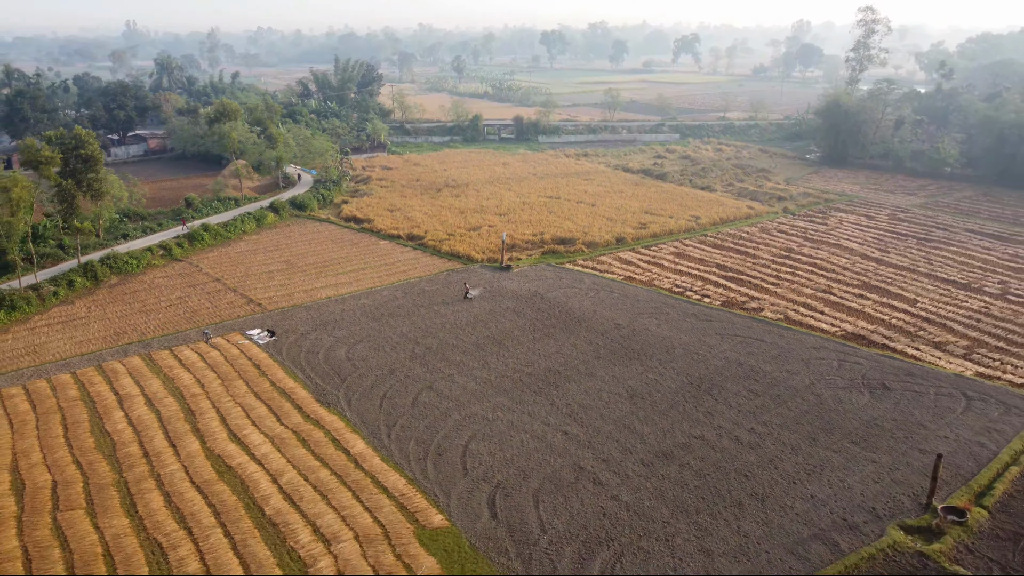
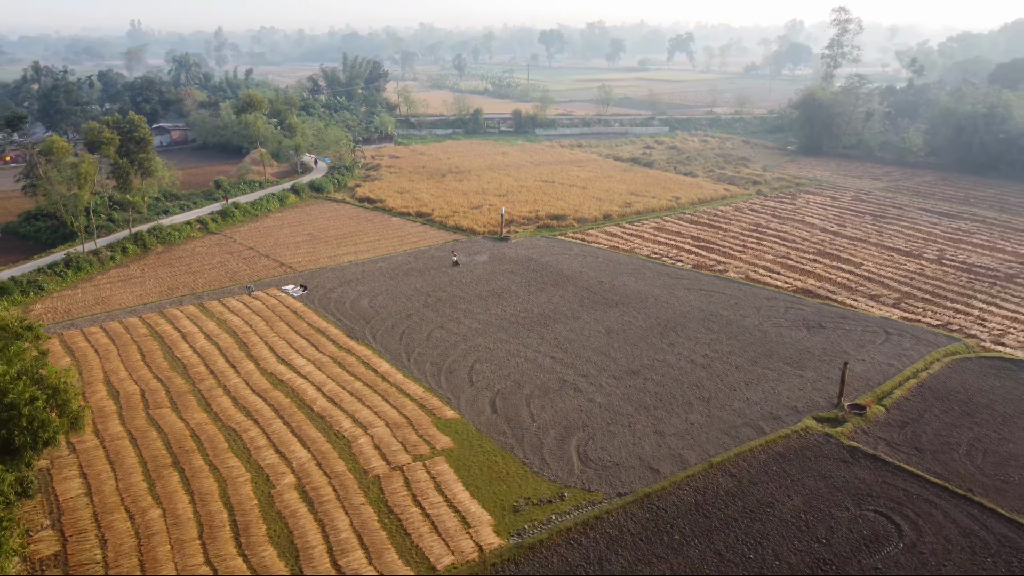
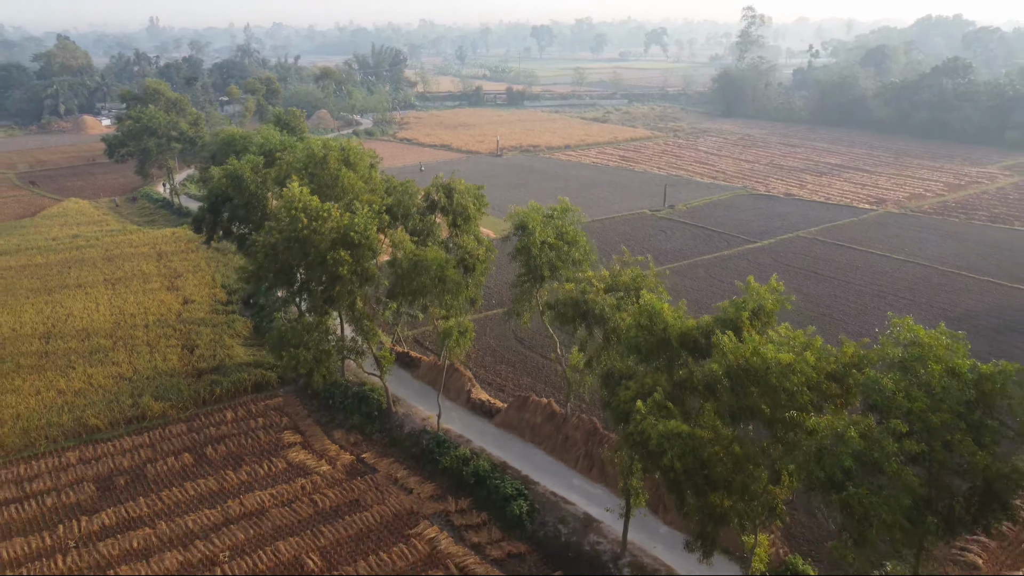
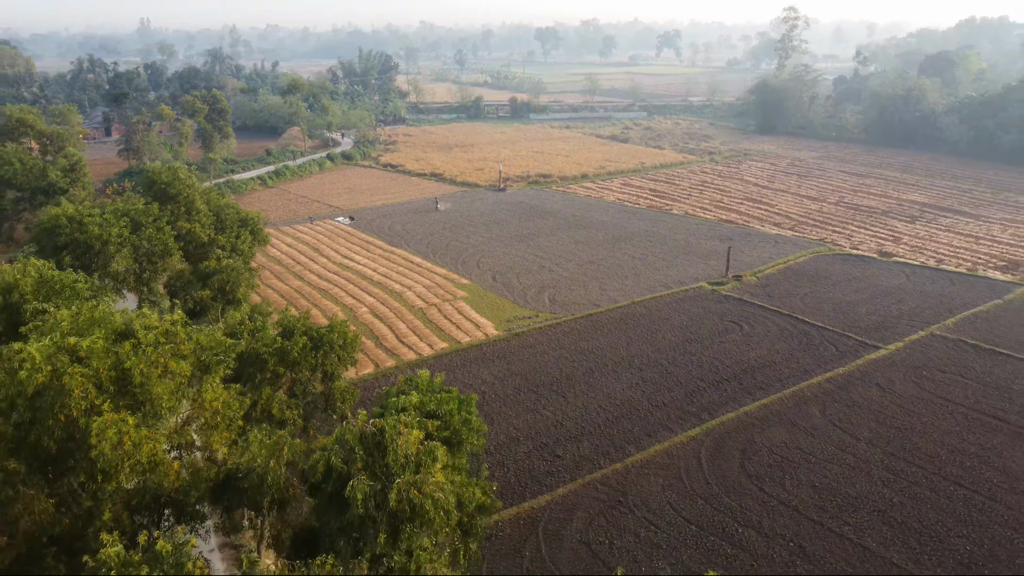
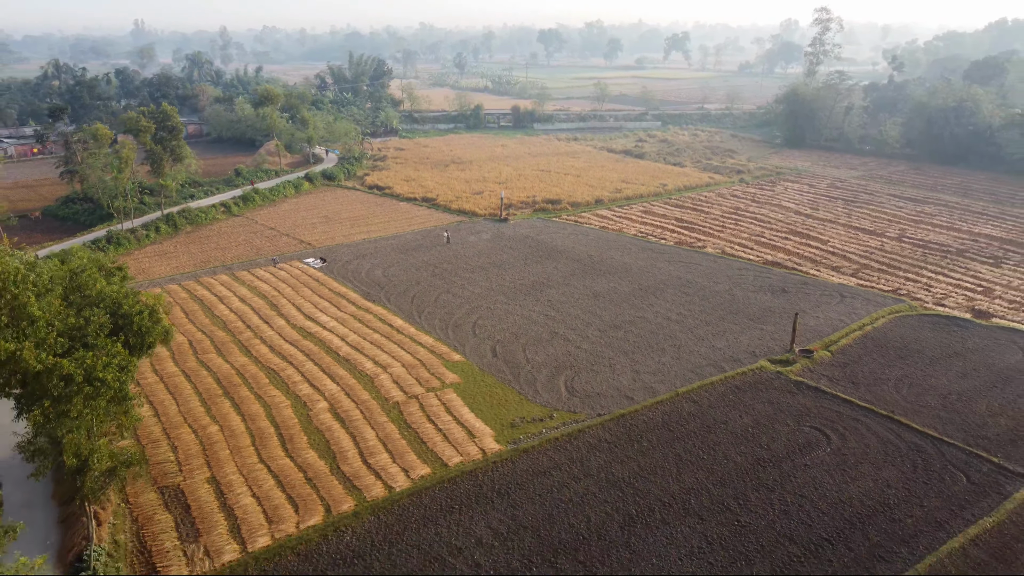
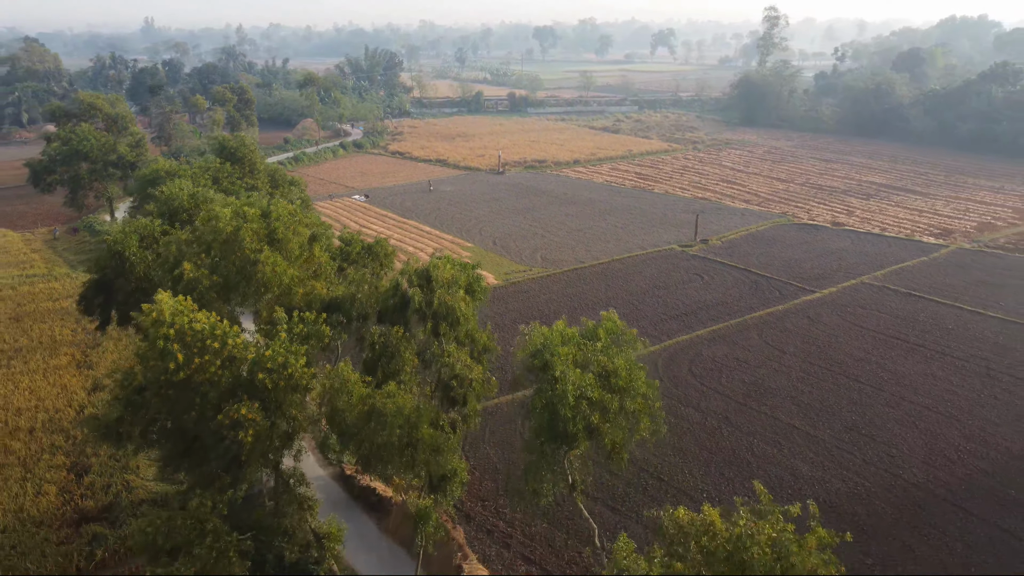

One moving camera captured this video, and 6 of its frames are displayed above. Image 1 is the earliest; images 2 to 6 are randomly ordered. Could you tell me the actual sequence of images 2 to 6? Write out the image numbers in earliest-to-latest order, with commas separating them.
2, 5, 4, 6, 3
